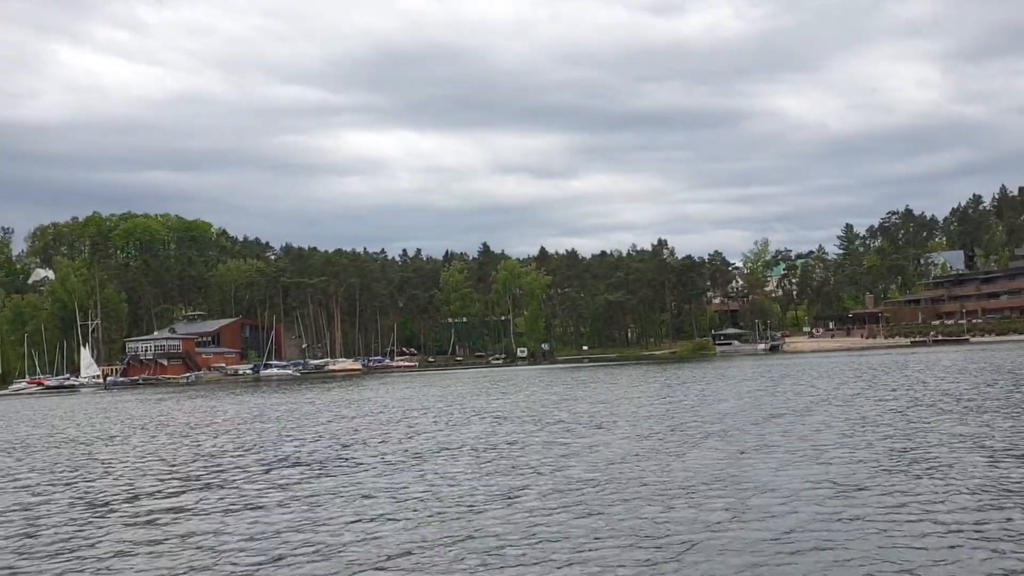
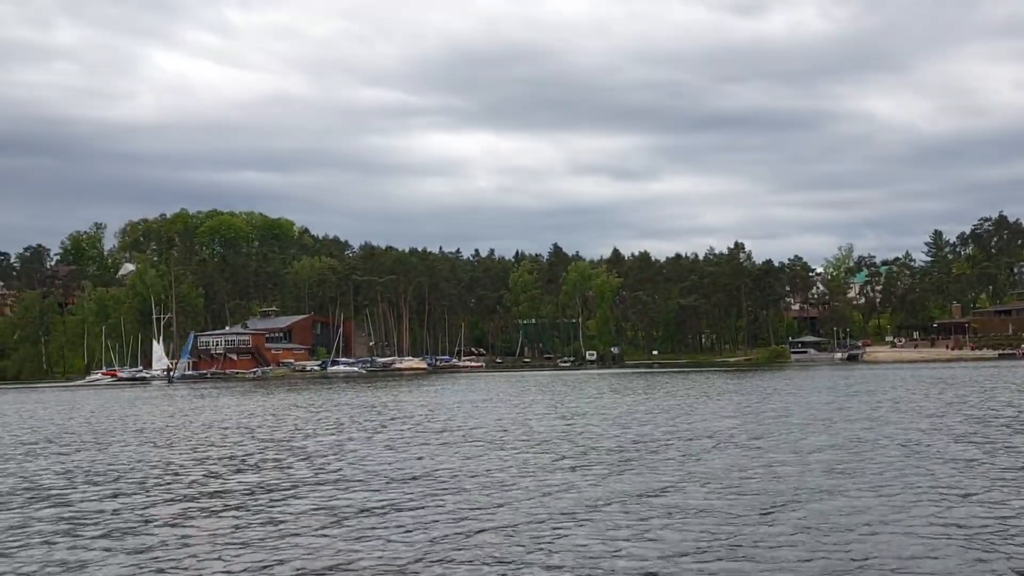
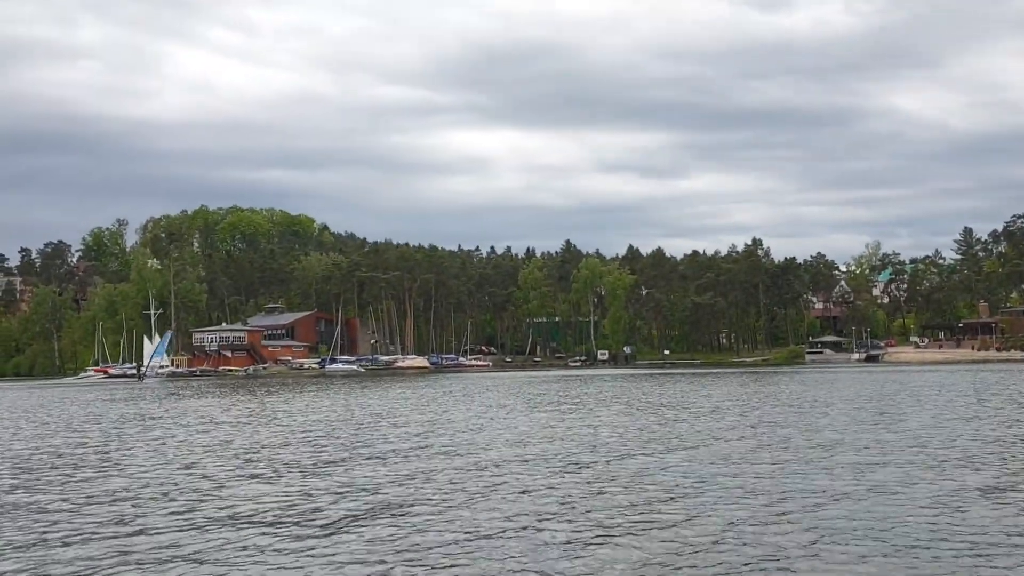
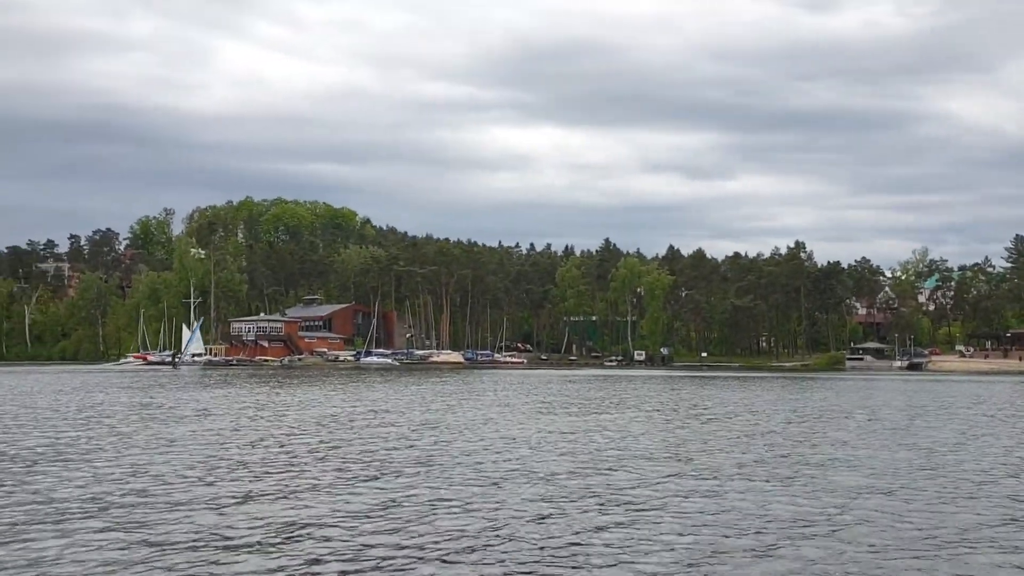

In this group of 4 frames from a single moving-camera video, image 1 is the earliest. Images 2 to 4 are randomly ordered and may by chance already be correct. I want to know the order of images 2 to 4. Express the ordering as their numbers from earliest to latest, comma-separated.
2, 3, 4
